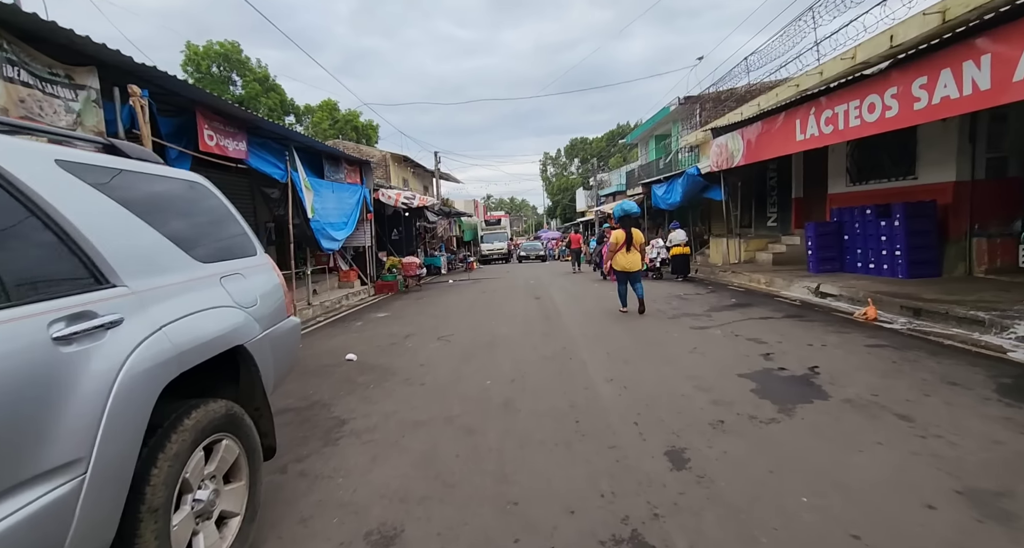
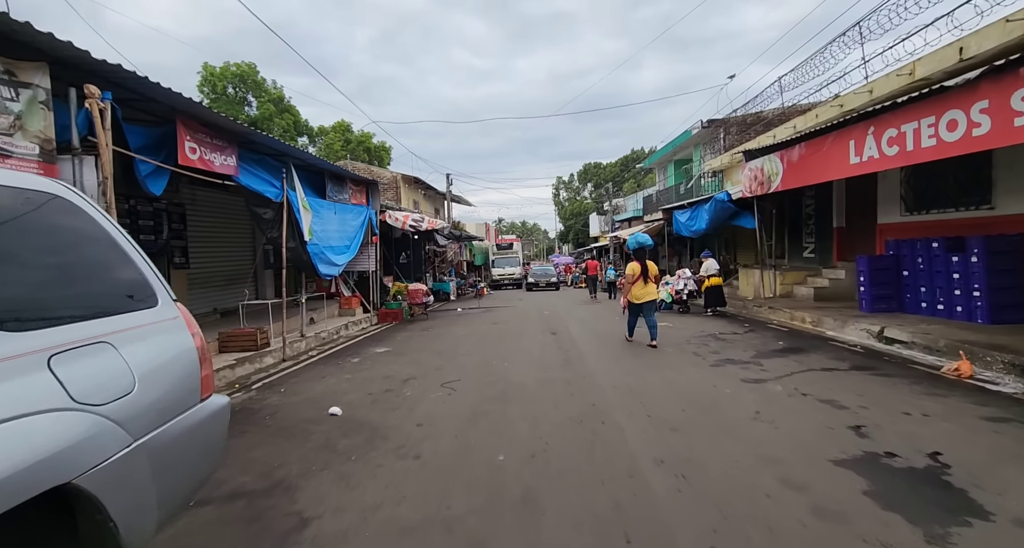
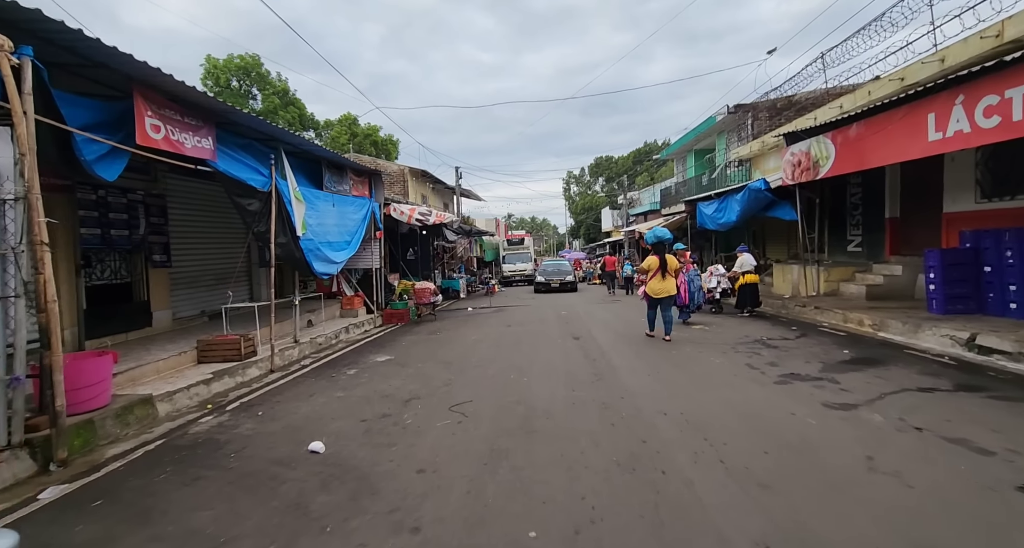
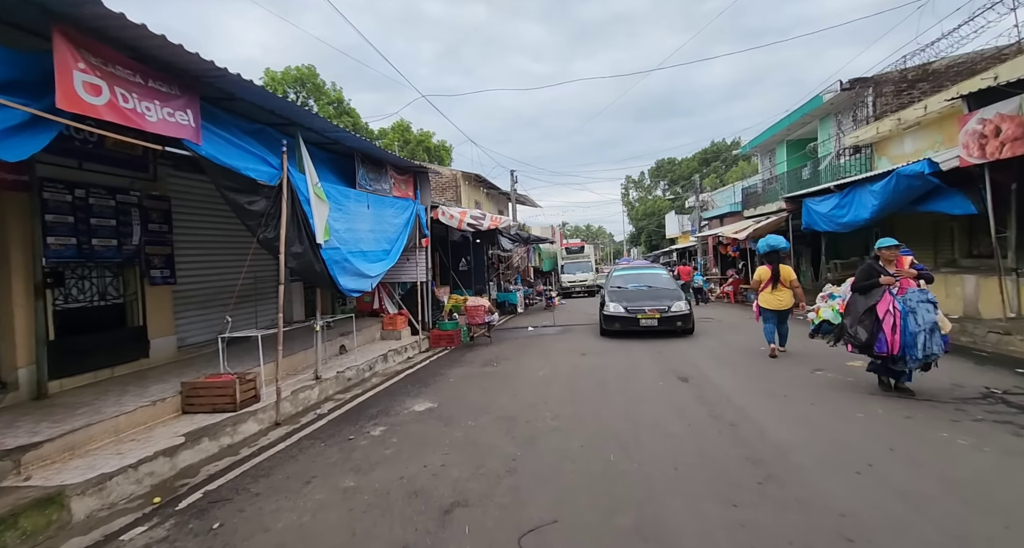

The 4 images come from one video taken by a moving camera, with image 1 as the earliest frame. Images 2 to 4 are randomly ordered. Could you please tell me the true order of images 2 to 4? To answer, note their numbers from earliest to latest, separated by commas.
2, 3, 4
